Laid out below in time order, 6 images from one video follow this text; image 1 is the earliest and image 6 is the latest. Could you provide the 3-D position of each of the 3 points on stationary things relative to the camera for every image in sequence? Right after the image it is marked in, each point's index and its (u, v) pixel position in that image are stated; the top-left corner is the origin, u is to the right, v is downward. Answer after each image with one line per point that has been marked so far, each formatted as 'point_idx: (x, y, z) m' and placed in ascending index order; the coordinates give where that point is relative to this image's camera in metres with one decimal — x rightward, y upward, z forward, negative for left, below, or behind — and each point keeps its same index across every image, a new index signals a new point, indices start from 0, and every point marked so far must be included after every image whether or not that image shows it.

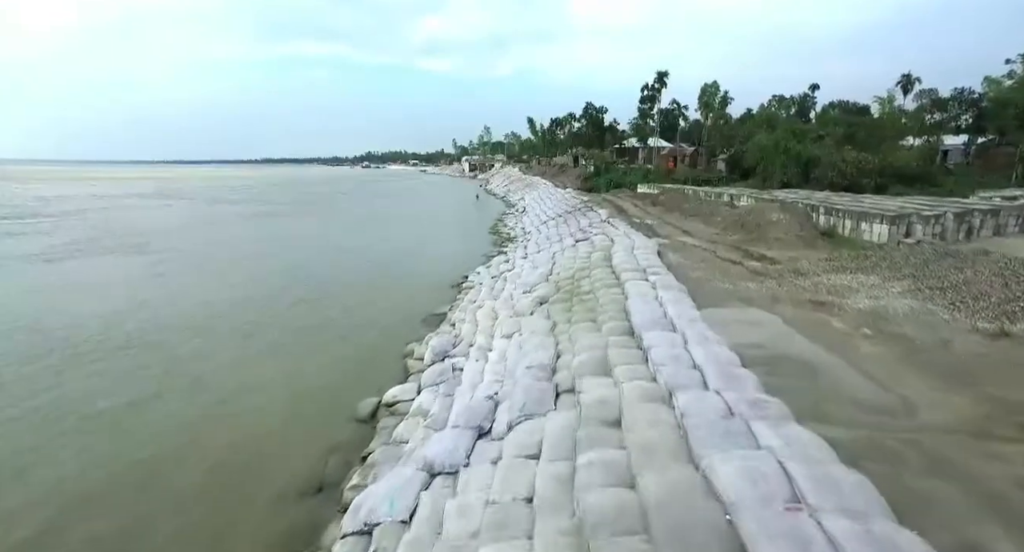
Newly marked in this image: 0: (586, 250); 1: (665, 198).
0: (+1.4, +0.5, +8.9) m
1: (+5.3, +2.6, +16.1) m
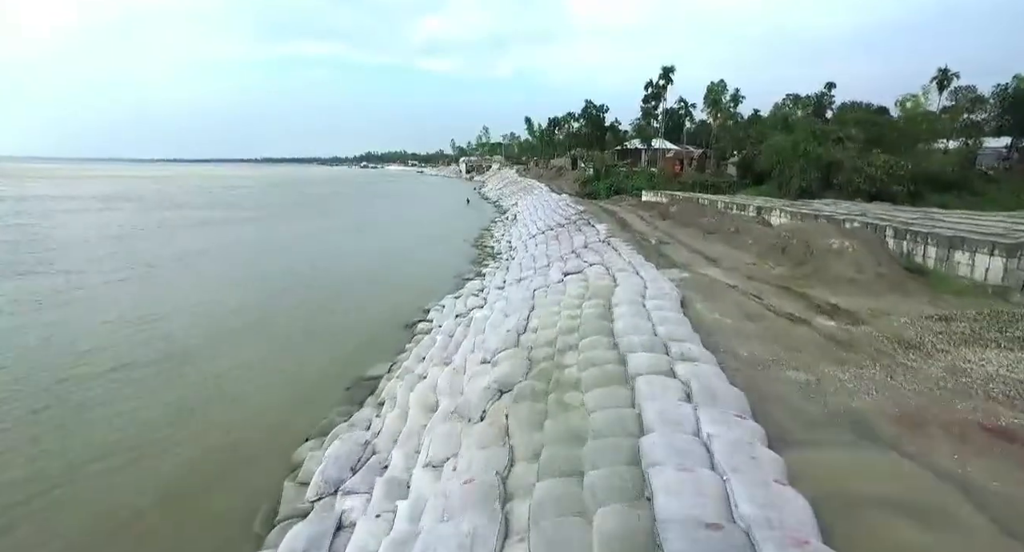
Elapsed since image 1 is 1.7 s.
0: (+0.9, -0.2, +6.4) m
1: (+4.8, +1.9, +13.5) m
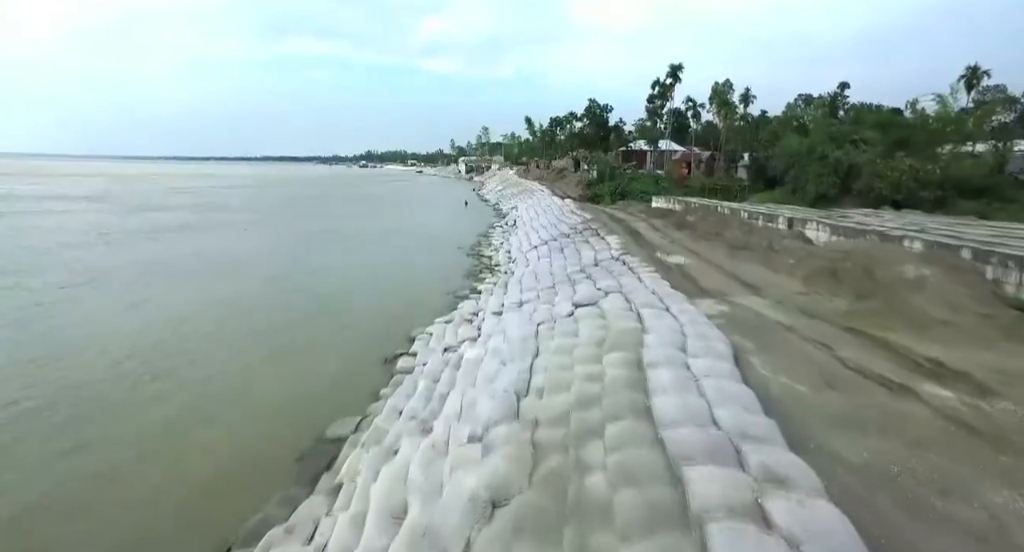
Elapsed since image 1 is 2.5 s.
0: (+0.8, -0.6, +5.0) m
1: (+4.8, +1.4, +12.2) m
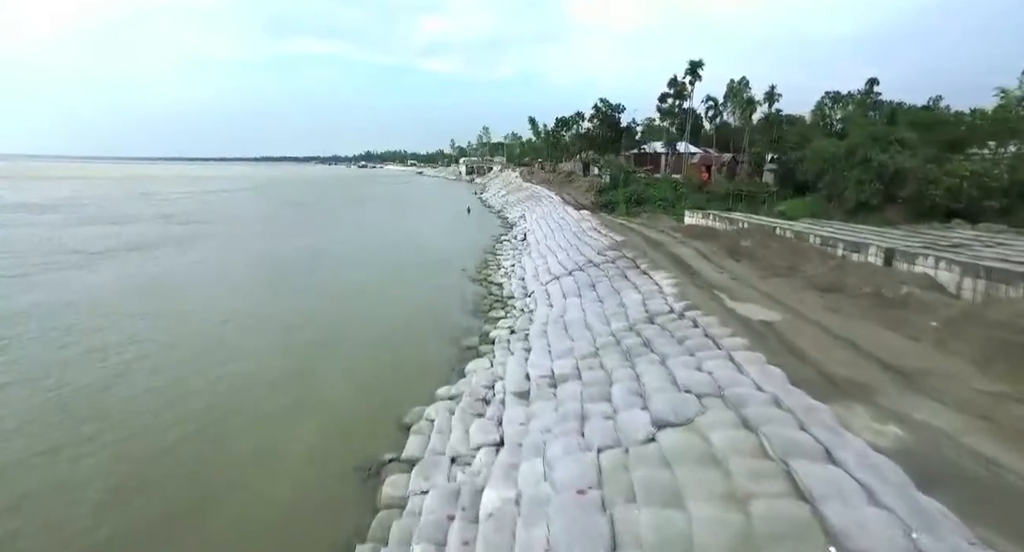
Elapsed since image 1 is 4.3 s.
0: (+1.2, -1.5, +2.8) m
1: (+5.2, +0.6, +10.0) m
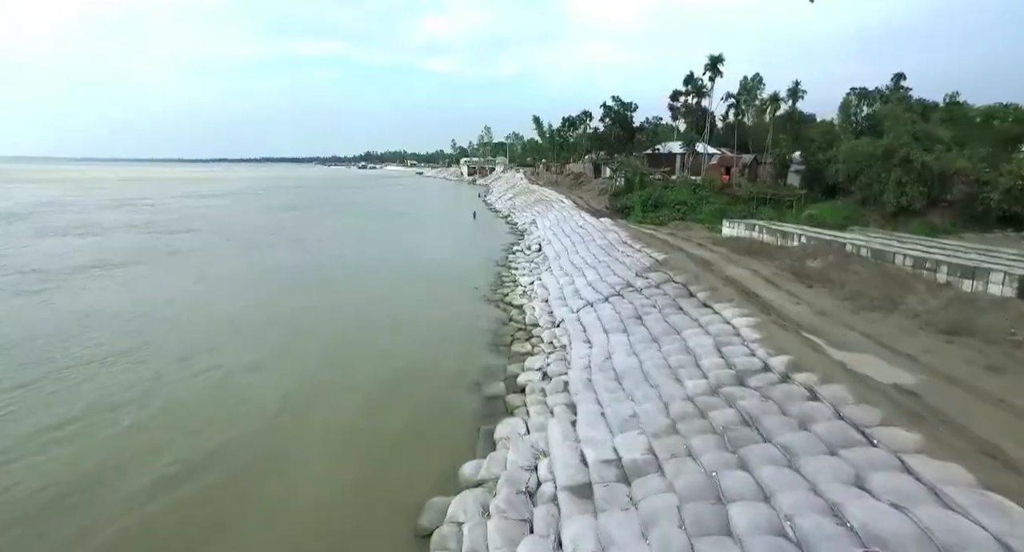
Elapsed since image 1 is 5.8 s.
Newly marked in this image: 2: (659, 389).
0: (+1.8, -2.0, +1.3) m
1: (+5.7, +0.1, +8.4) m
2: (+1.8, -1.3, +5.7) m
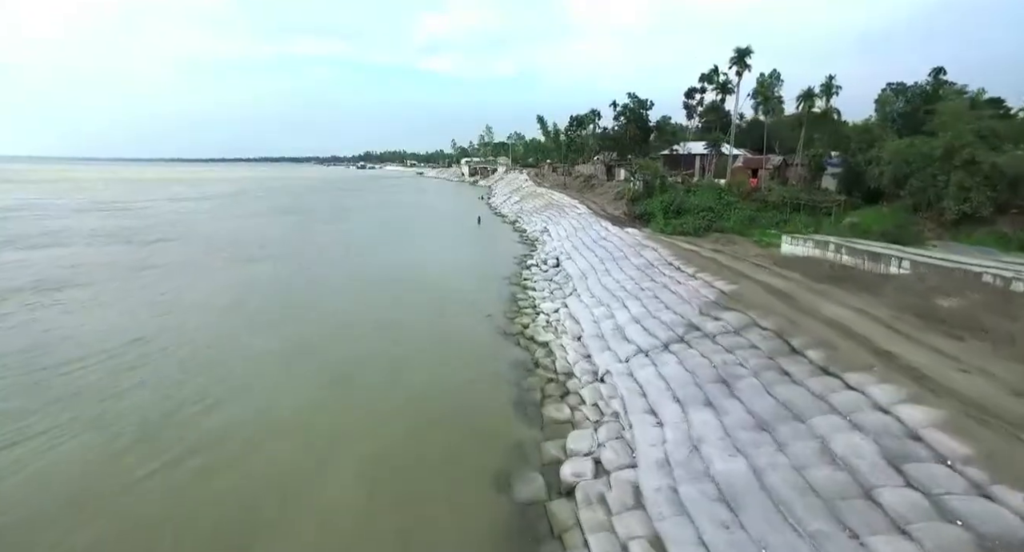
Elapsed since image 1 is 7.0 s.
0: (+2.3, -2.7, -0.9) m
1: (+6.2, -0.5, +6.2) m
2: (+2.3, -1.9, +3.6) m
